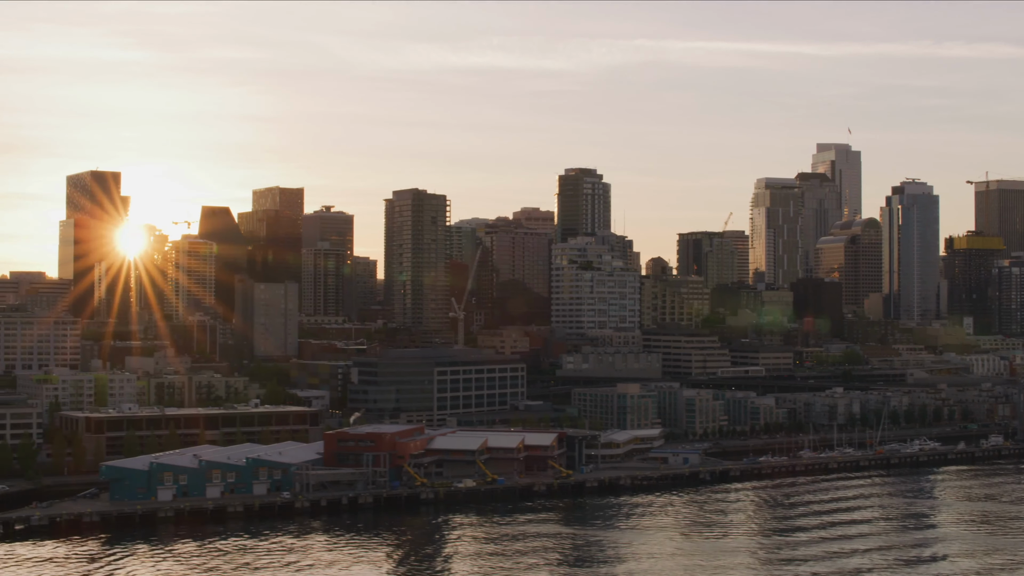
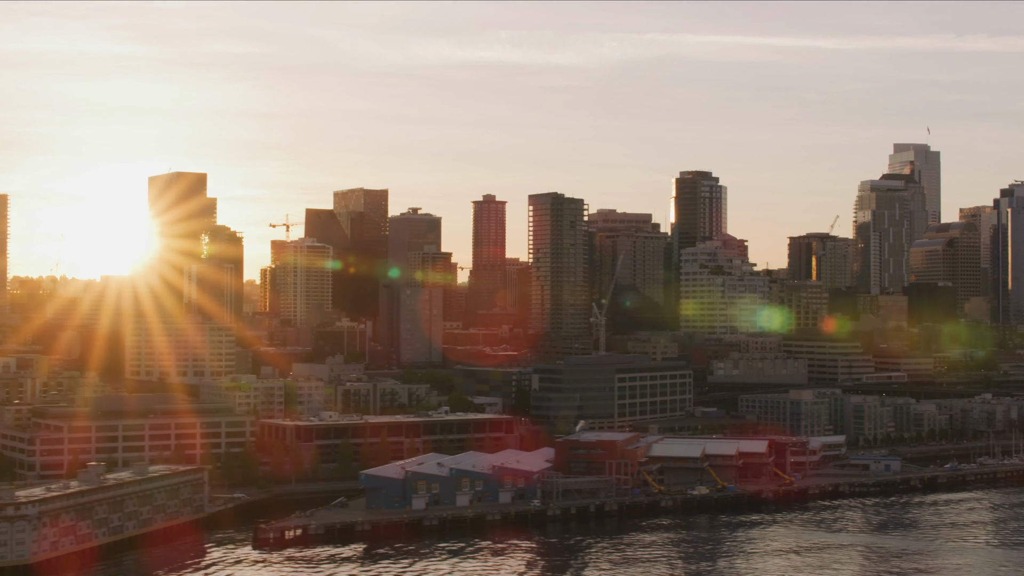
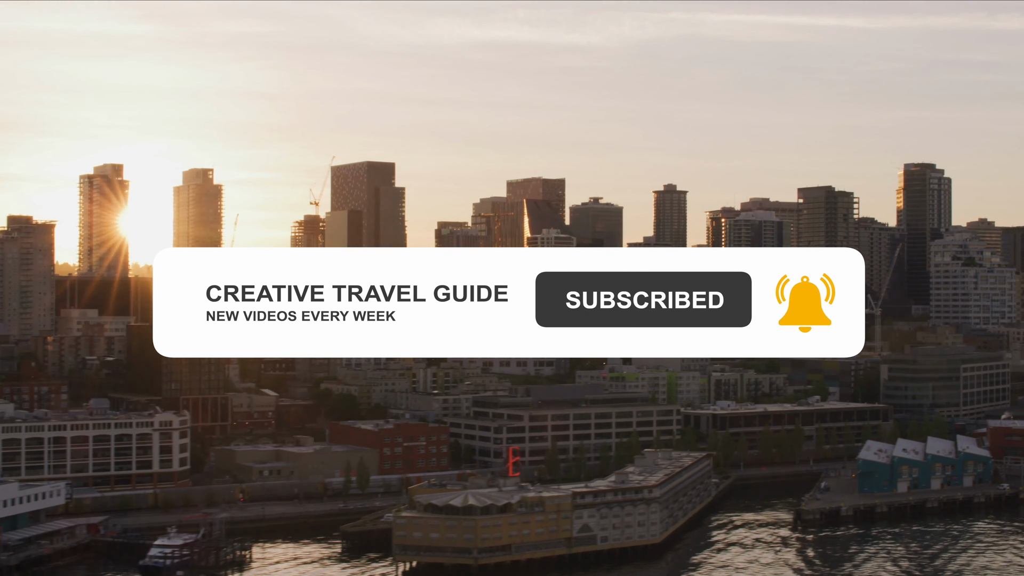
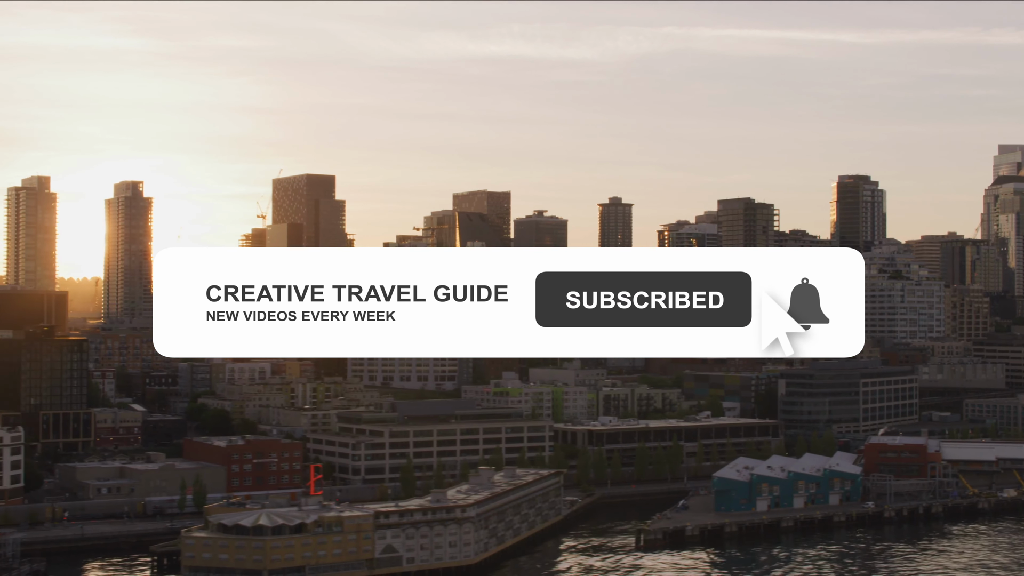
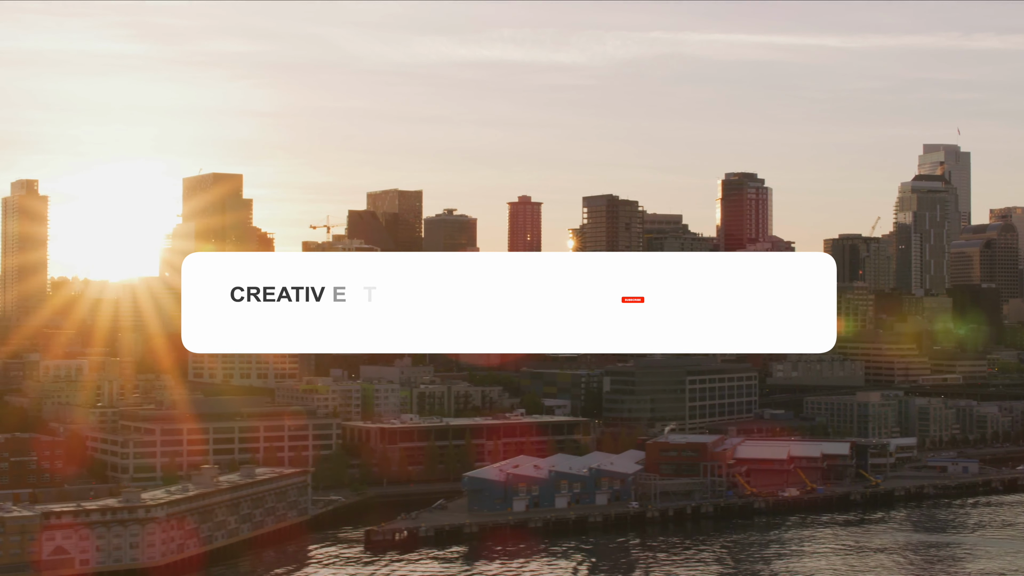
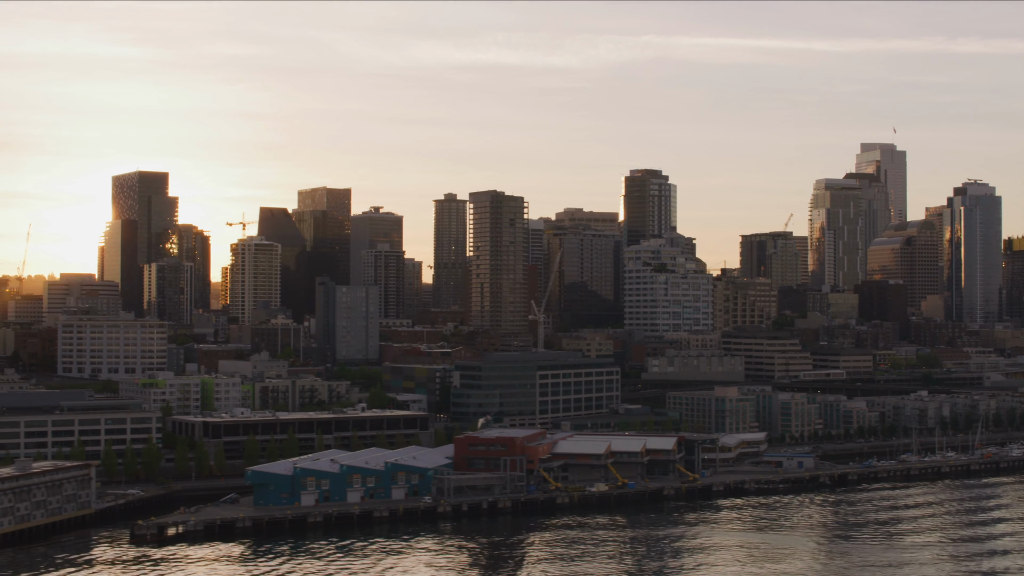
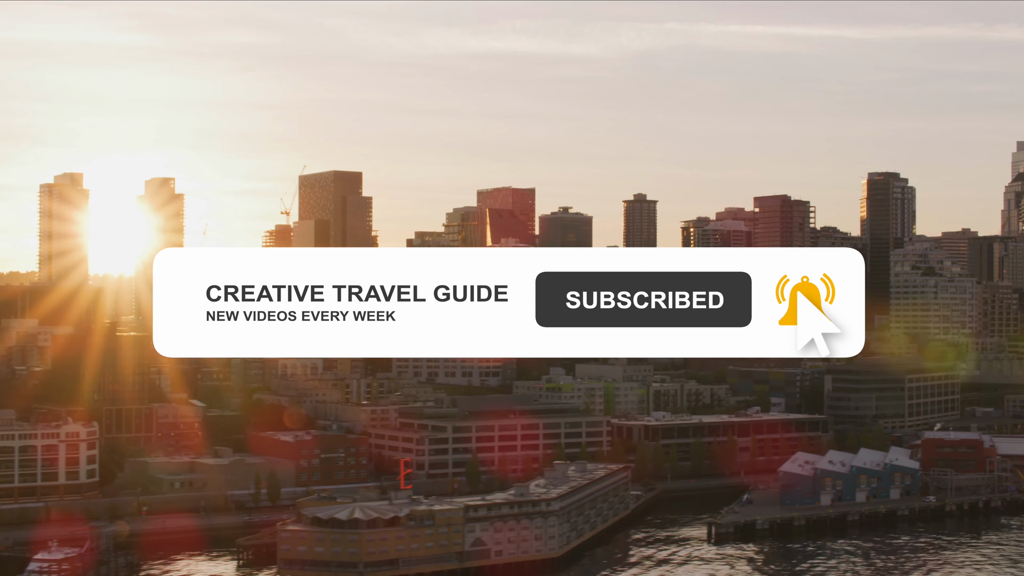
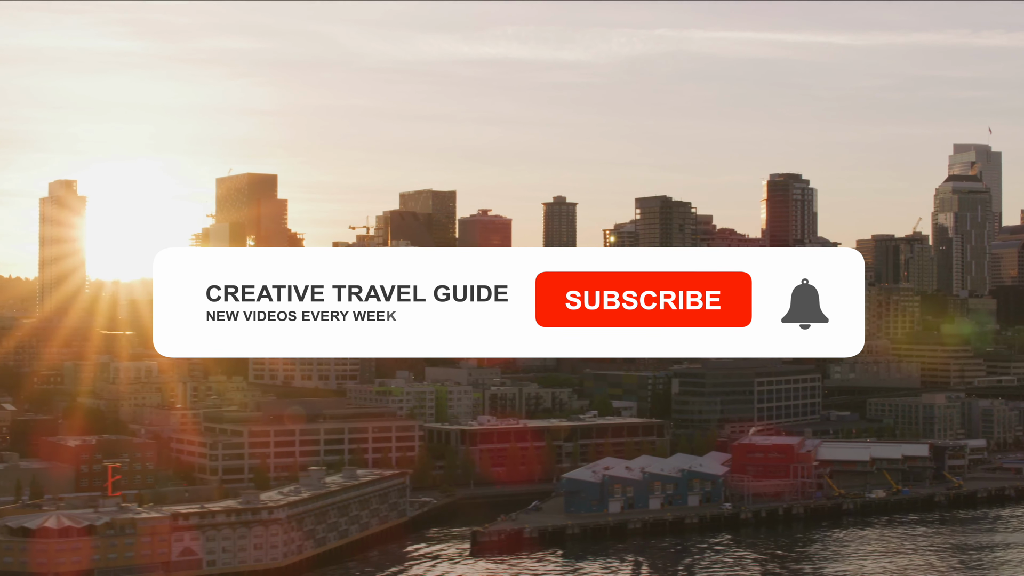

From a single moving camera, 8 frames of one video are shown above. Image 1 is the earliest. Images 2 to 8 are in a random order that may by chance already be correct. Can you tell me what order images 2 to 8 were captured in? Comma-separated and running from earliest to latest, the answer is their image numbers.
6, 2, 5, 8, 4, 7, 3
